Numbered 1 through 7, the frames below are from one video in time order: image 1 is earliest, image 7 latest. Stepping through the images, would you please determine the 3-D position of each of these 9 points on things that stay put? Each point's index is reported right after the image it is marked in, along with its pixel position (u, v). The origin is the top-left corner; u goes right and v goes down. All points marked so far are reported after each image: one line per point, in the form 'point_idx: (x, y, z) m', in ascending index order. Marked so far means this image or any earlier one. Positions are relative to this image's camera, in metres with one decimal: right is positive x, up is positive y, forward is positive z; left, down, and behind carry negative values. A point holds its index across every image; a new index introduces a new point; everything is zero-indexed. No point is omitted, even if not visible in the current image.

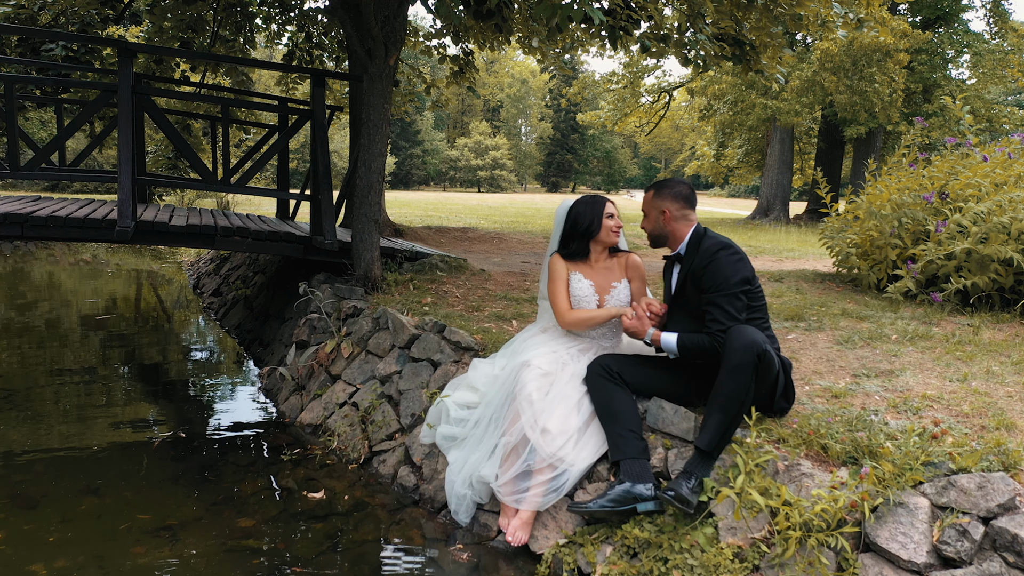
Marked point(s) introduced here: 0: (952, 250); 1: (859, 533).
0: (+5.2, +0.4, +5.1) m
1: (+2.0, -1.4, +2.5) m
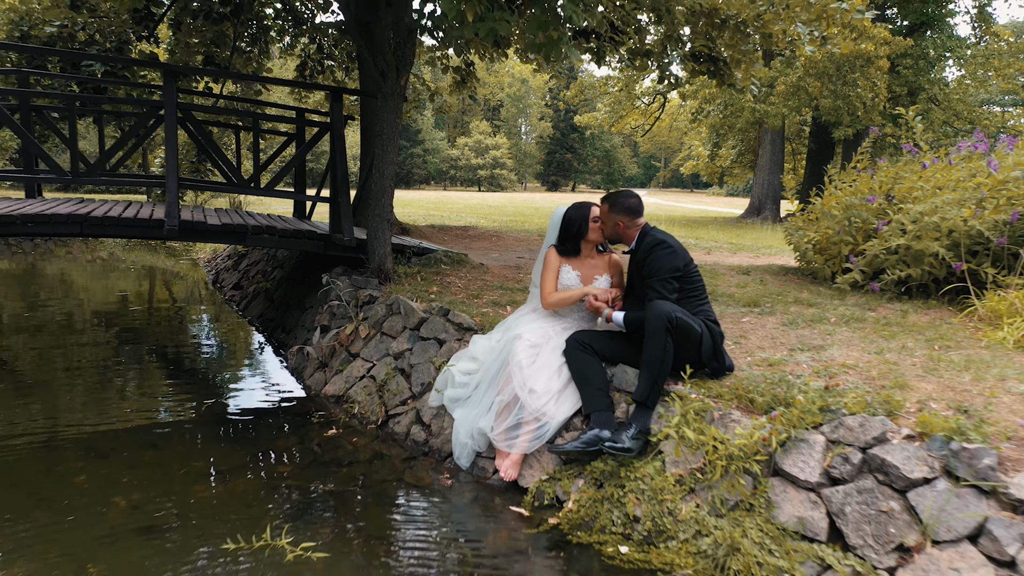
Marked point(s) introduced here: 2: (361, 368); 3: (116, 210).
0: (+5.1, +0.6, +5.8) m
1: (+2.0, -1.3, +3.3) m
2: (-1.9, -1.0, +5.4) m
3: (-5.5, +1.1, +6.2) m
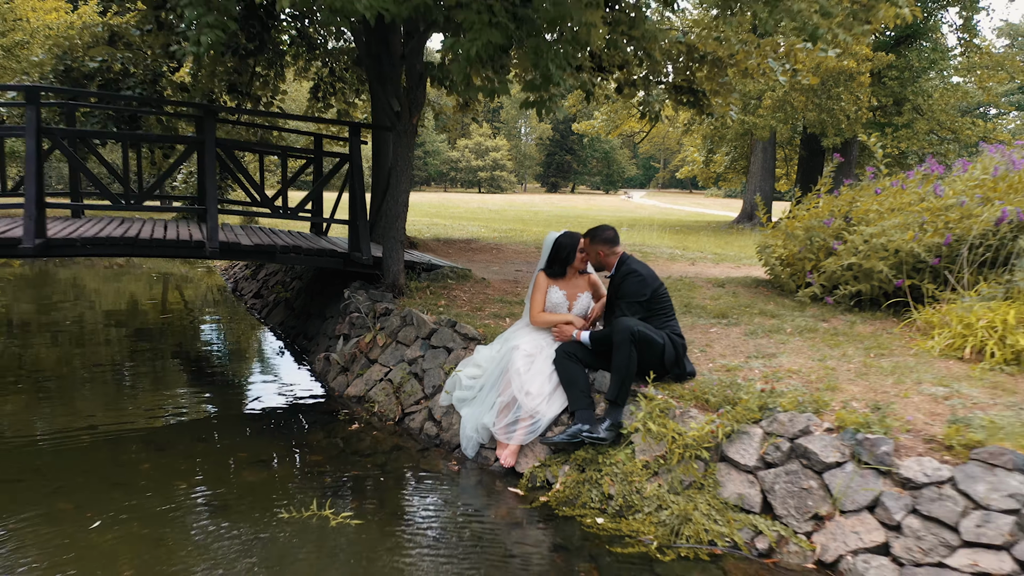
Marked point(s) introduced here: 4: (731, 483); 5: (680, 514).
0: (+5.1, +0.4, +6.6) m
1: (+1.9, -1.5, +4.0) m
2: (-1.9, -1.2, +6.2) m
3: (-5.6, +0.9, +6.9) m
4: (+2.0, -1.7, +3.9) m
5: (+1.5, -2.0, +3.8) m
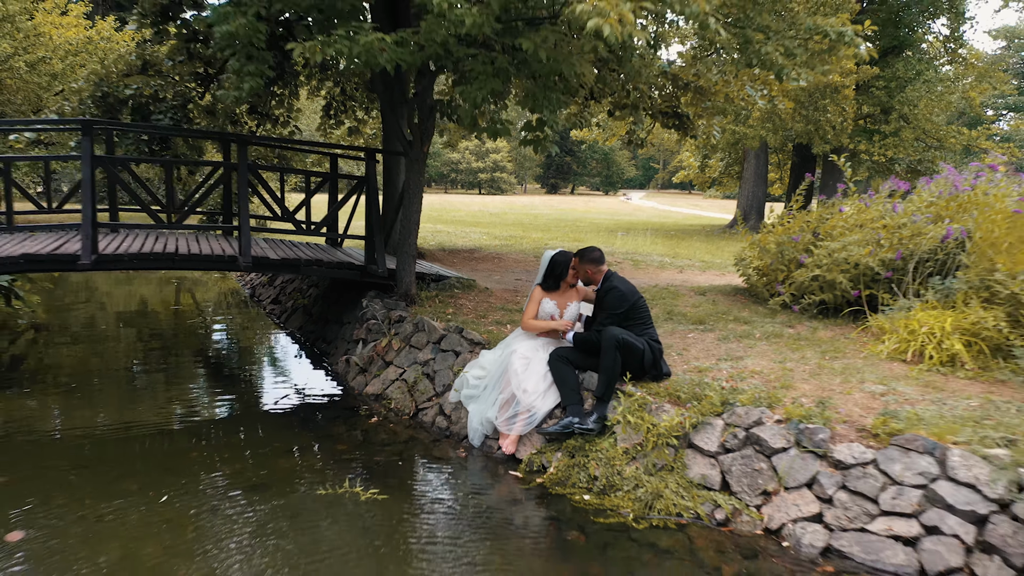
0: (+5.1, +0.2, +7.3) m
1: (+1.9, -1.7, +4.8) m
2: (-1.9, -1.4, +6.9) m
3: (-5.5, +0.7, +7.7) m
4: (+2.0, -1.9, +4.6) m
5: (+1.5, -2.1, +4.6) m
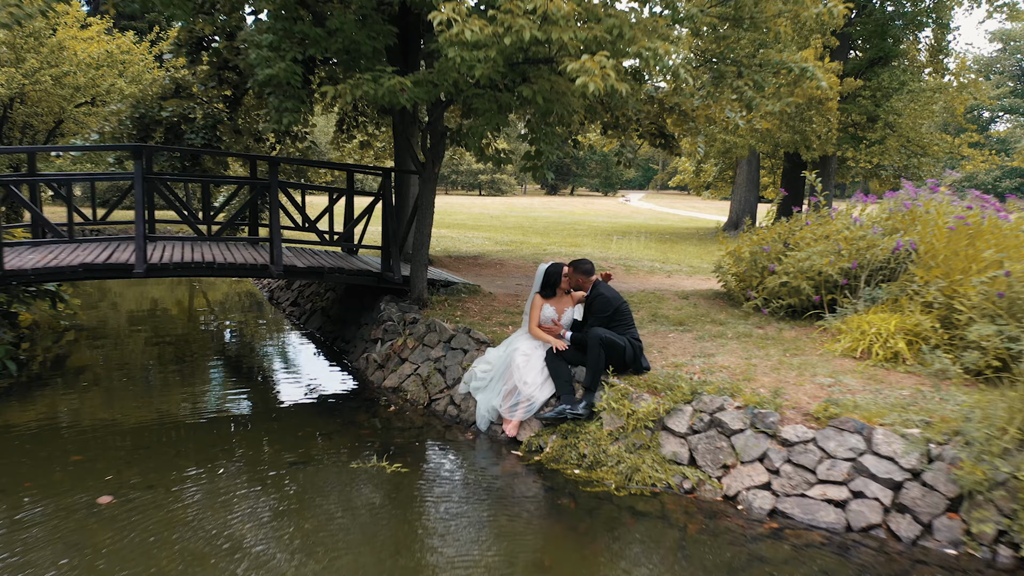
0: (+5.1, +0.1, +8.2) m
1: (+2.0, -1.7, +5.7) m
2: (-1.9, -1.4, +7.8) m
3: (-5.5, +0.6, +8.6) m
4: (+2.0, -2.0, +5.5) m
5: (+1.5, -2.2, +5.5) m
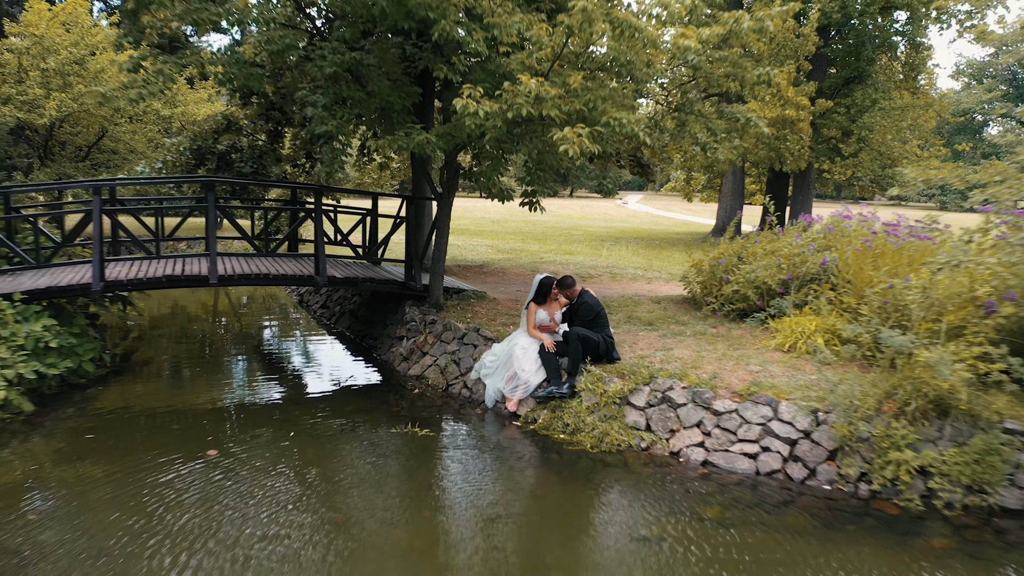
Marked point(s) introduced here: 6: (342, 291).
0: (+5.1, 0.0, +10.0) m
1: (+2.0, -1.9, +7.5) m
2: (-1.9, -1.6, +9.6) m
3: (-5.5, +0.5, +10.4) m
4: (+2.0, -2.2, +7.3) m
5: (+1.5, -2.4, +7.3) m
6: (-5.4, -0.1, +13.7) m
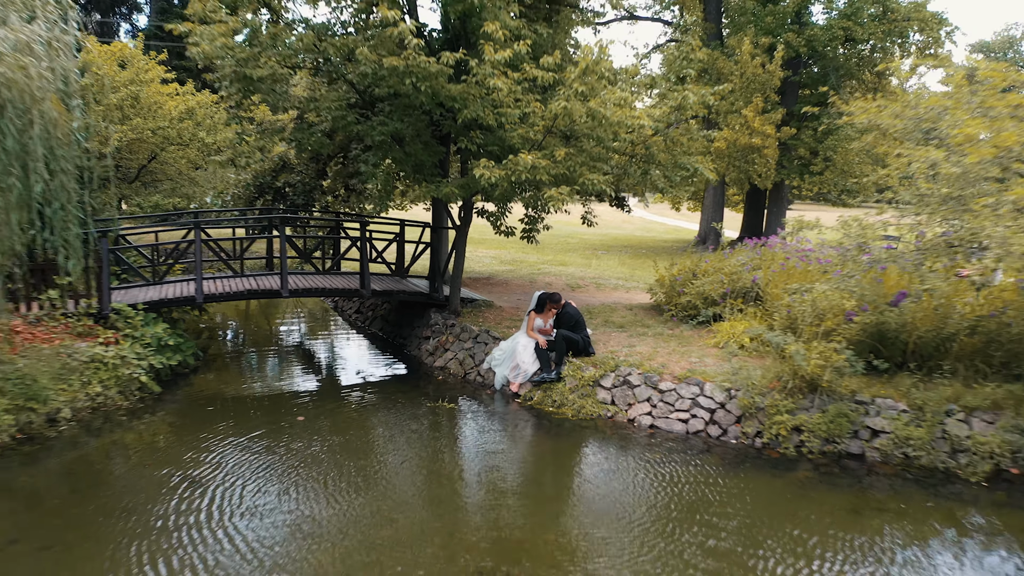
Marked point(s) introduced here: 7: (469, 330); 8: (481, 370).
0: (+5.2, -0.3, +12.8) m
1: (+2.0, -2.2, +10.2) m
2: (-1.8, -1.9, +12.4) m
3: (-5.4, +0.2, +13.1) m
4: (+2.1, -2.5, +10.1) m
5: (+1.6, -2.7, +10.0) m
6: (-5.3, -0.4, +16.4) m
7: (-1.2, -1.2, +12.4) m
8: (-0.8, -2.2, +11.6) m
